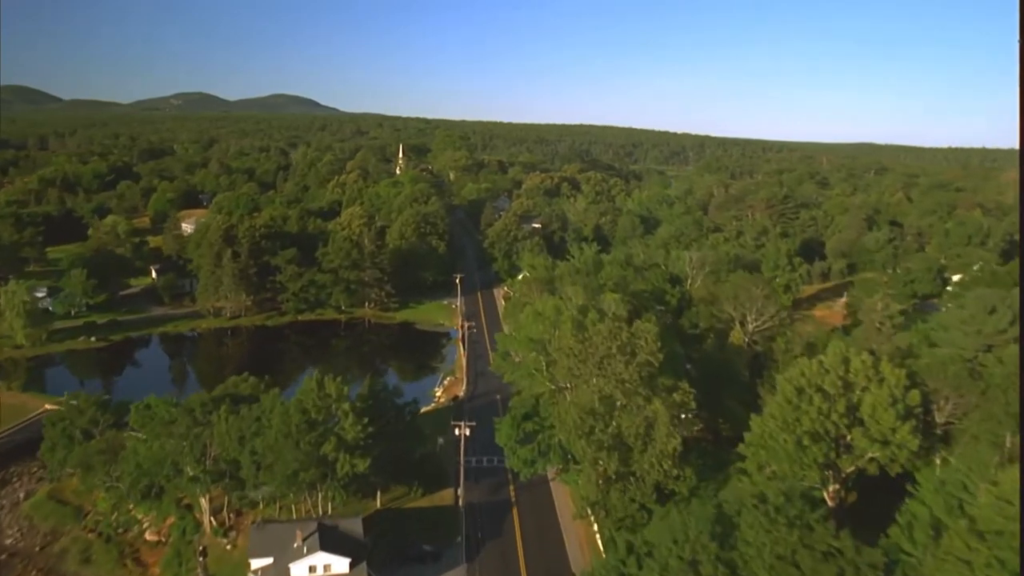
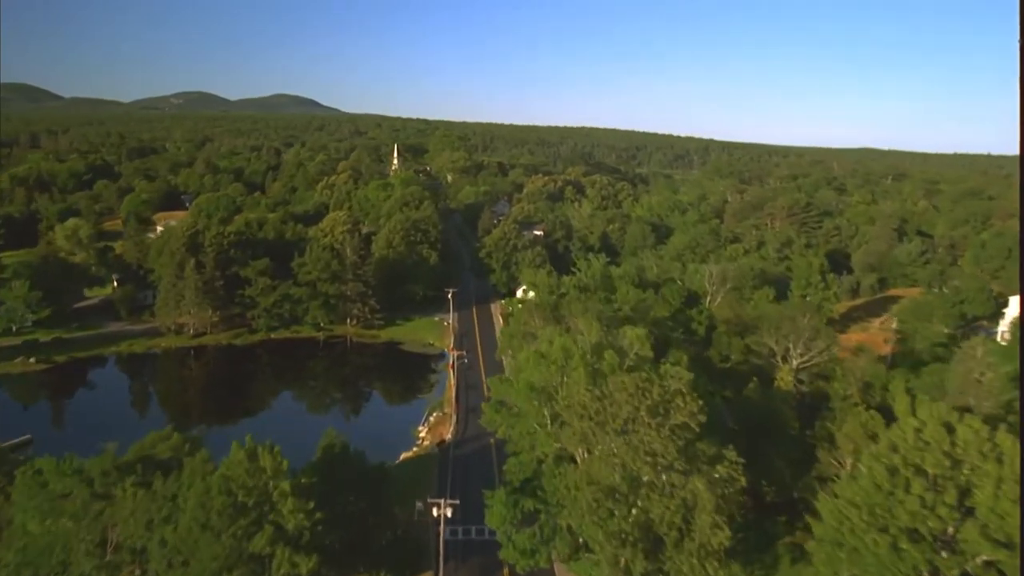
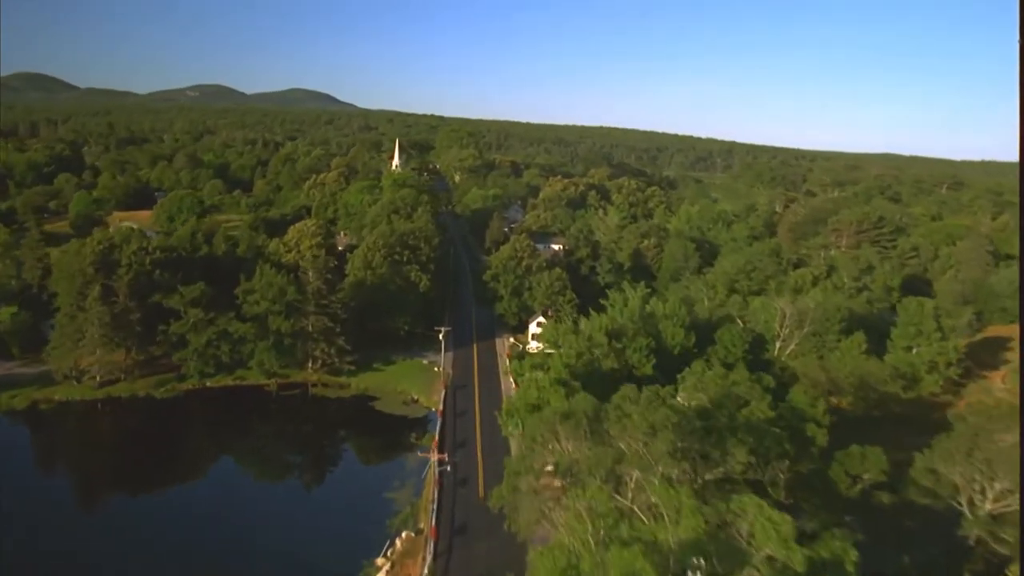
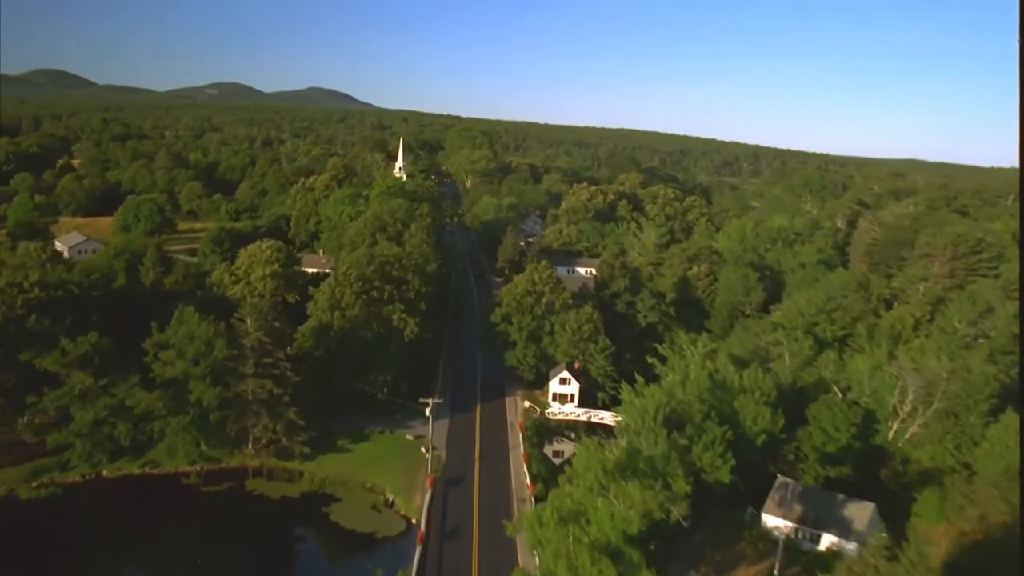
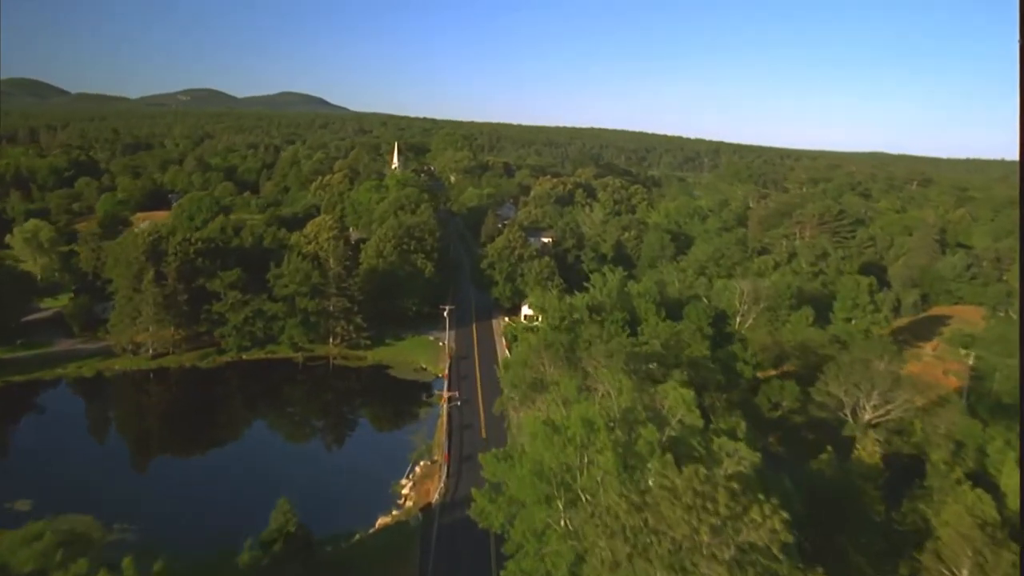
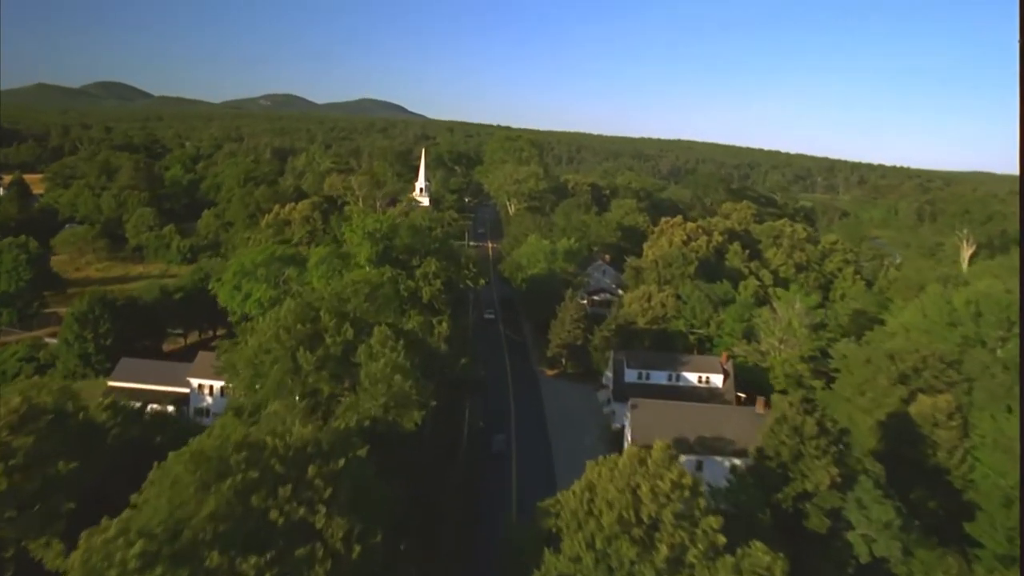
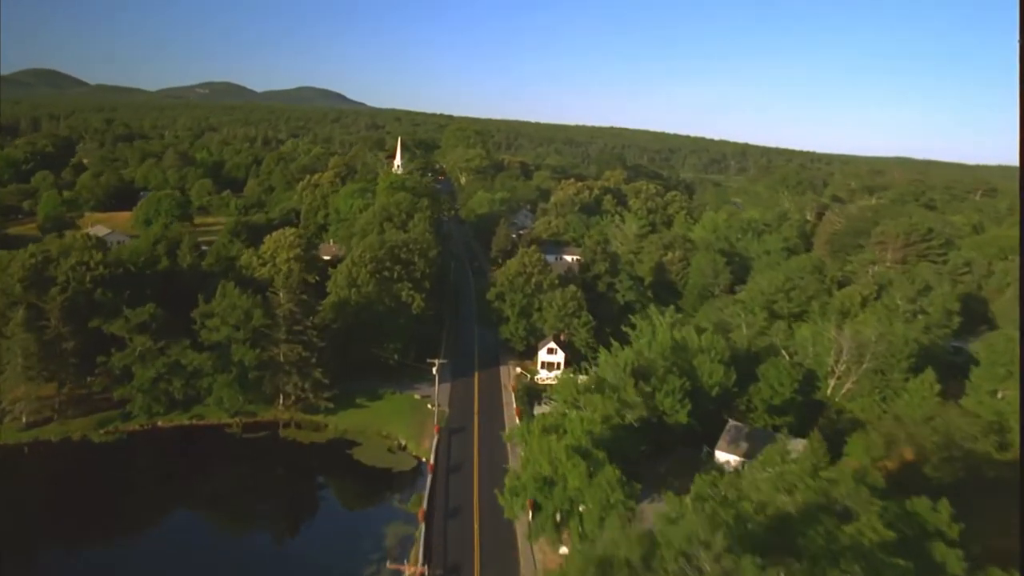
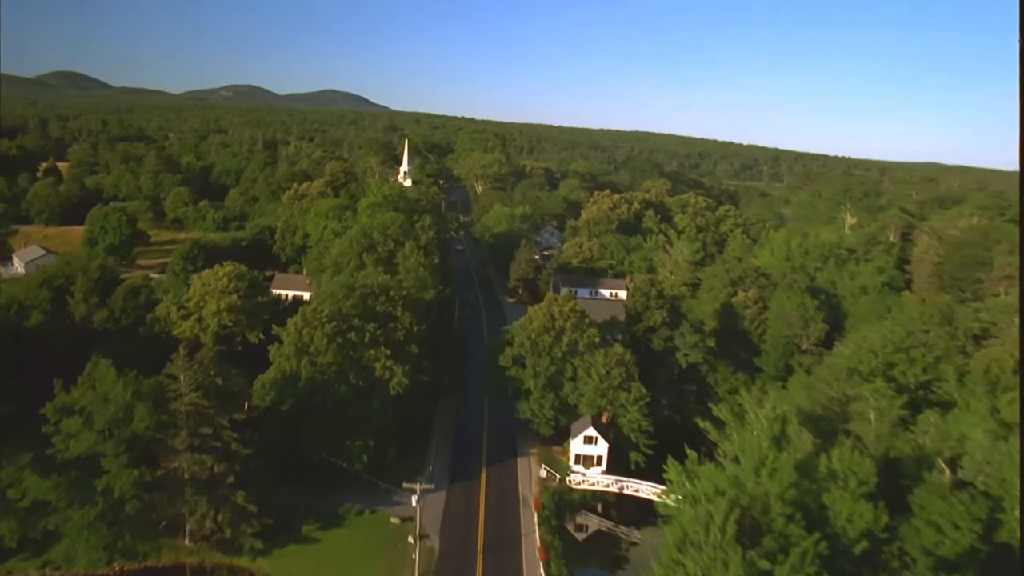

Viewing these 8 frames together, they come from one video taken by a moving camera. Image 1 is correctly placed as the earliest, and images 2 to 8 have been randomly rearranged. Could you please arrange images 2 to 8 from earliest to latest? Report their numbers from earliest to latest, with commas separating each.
2, 5, 3, 7, 4, 8, 6
